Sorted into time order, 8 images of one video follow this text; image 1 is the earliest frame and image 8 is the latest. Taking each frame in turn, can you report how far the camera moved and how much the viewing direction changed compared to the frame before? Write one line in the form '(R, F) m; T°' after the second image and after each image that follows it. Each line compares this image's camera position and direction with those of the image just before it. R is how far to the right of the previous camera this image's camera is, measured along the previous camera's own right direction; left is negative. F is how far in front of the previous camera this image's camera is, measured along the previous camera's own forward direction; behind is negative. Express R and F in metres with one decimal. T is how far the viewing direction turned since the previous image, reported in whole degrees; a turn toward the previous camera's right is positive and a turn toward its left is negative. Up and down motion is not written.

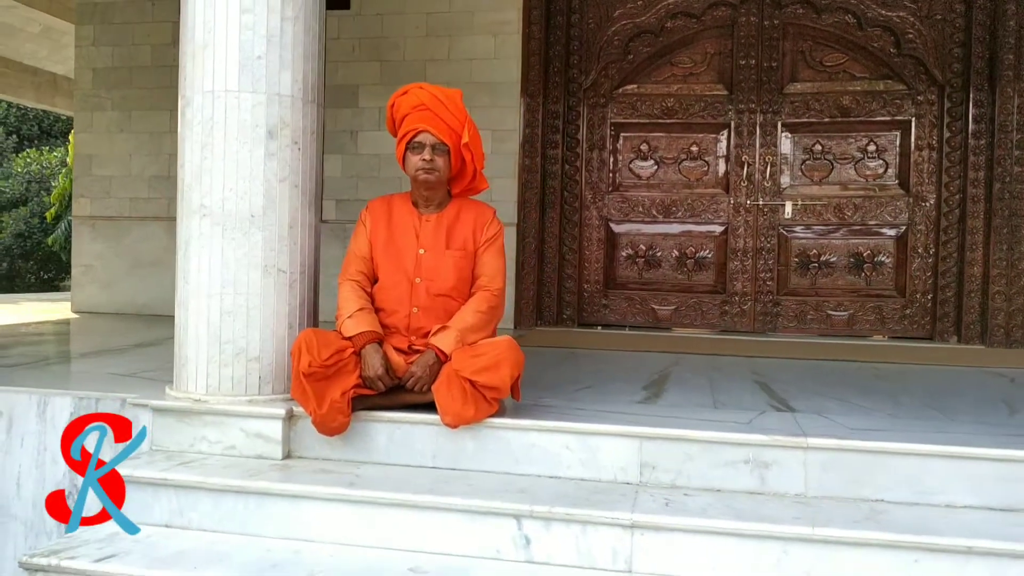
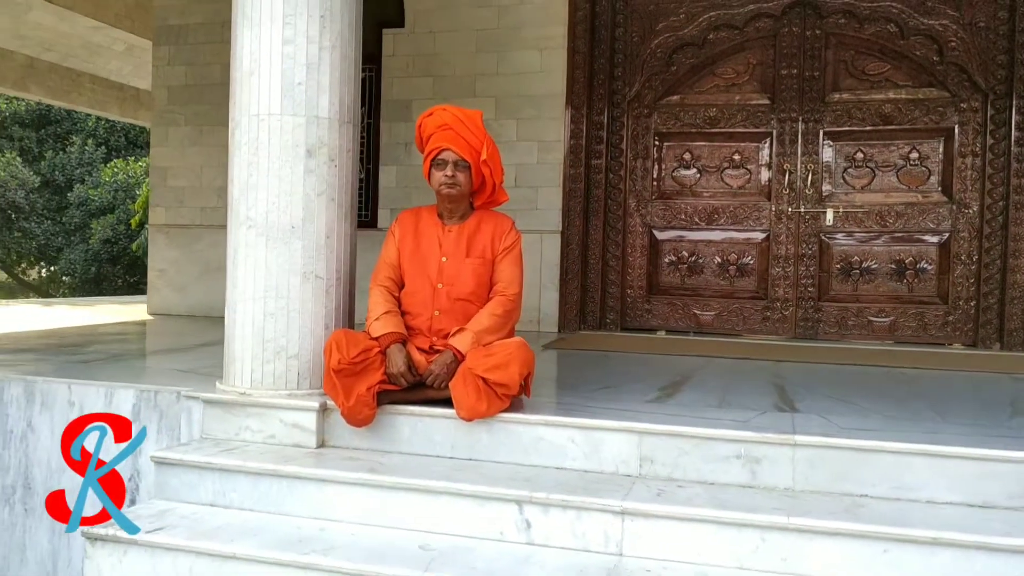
(+0.2, -0.2) m; -5°
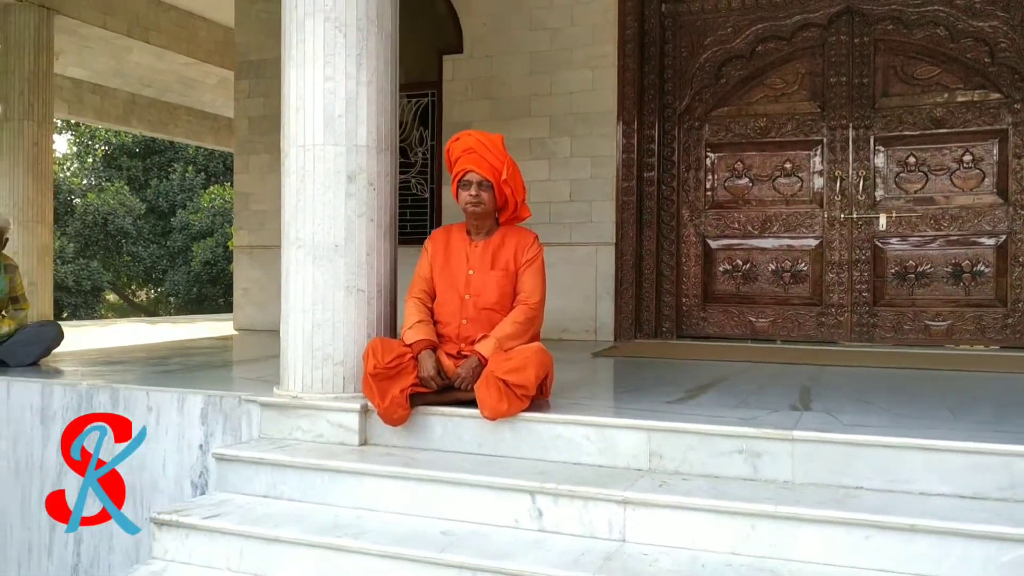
(+0.2, -0.2) m; -6°
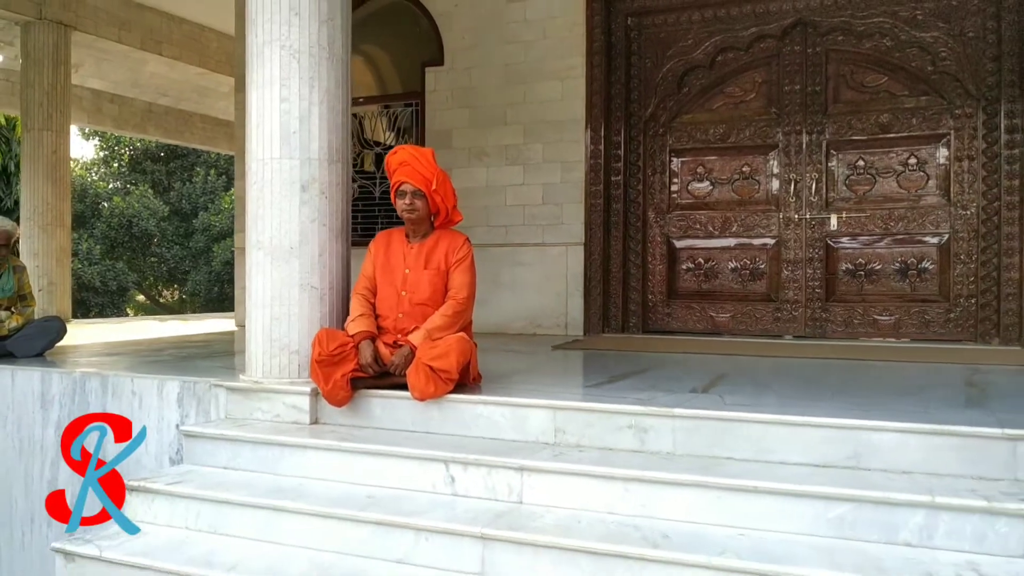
(+0.3, -0.3) m; -2°
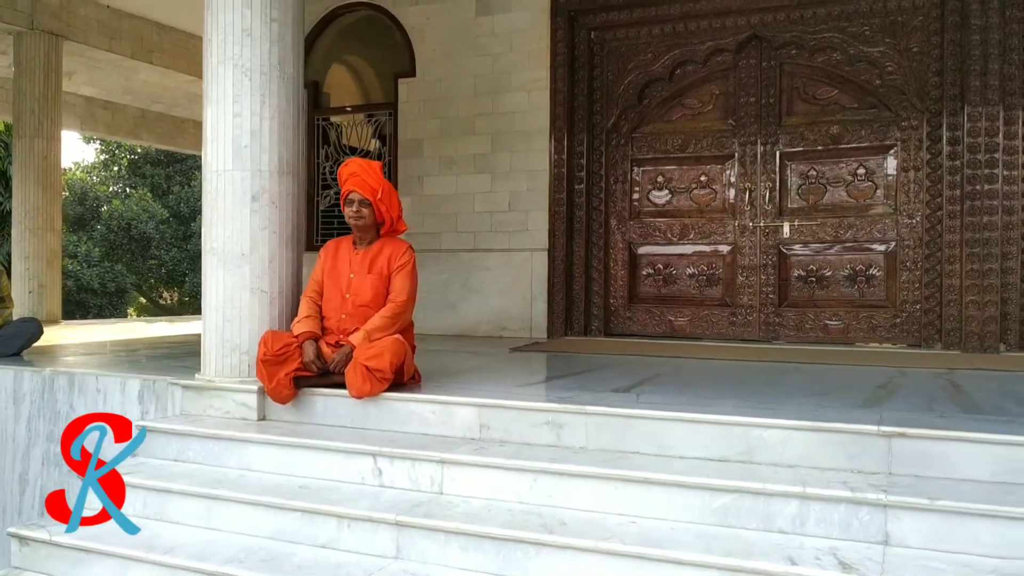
(+0.3, -0.2) m; 0°
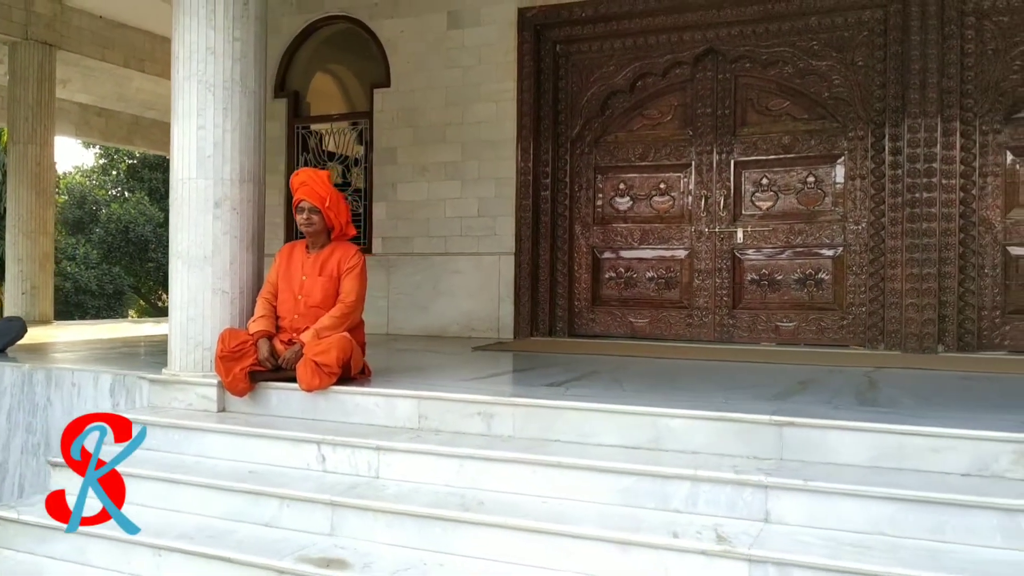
(+0.2, -0.2) m; 0°
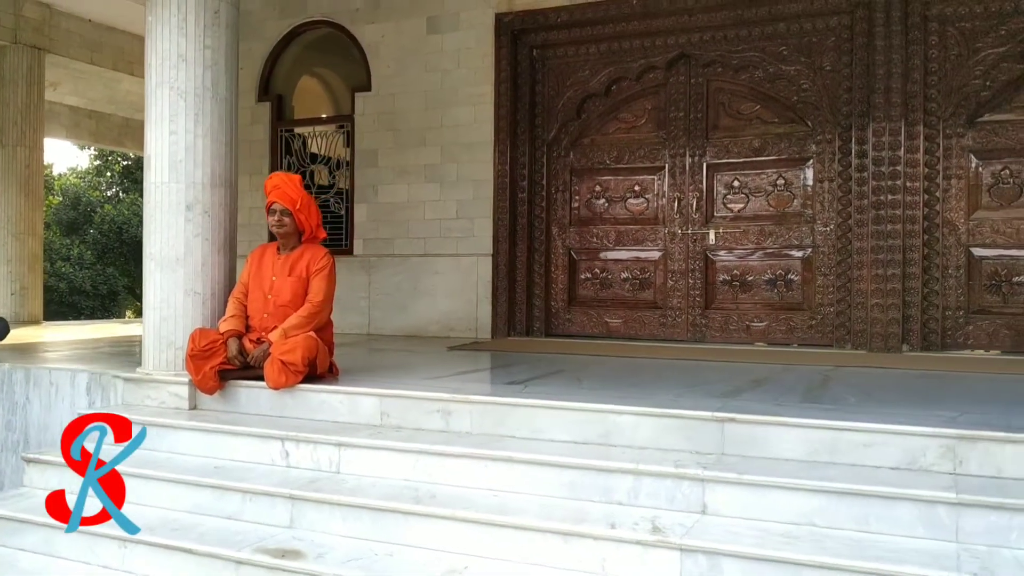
(+0.2, -0.1) m; 0°
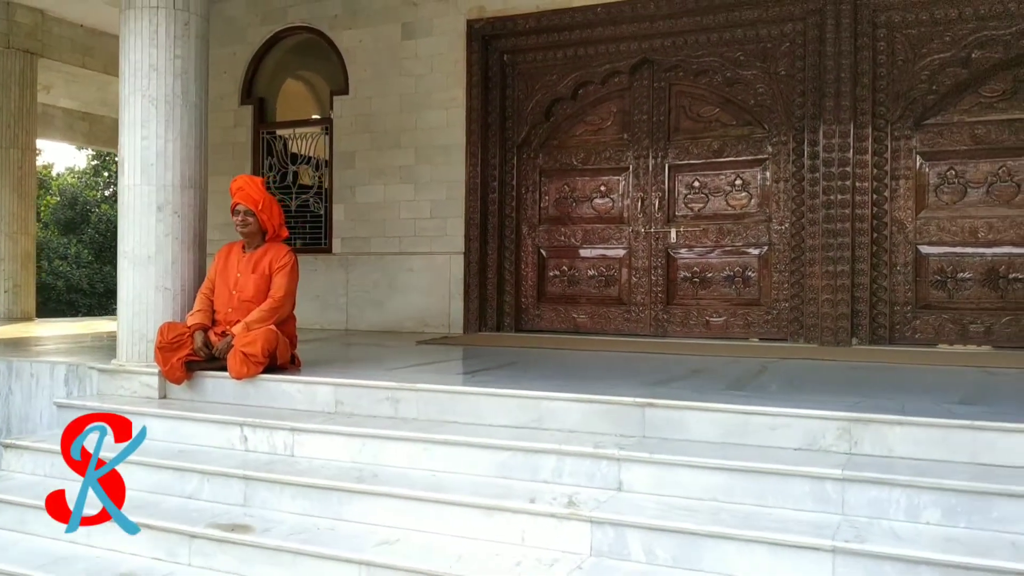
(+0.2, -0.2) m; 0°
